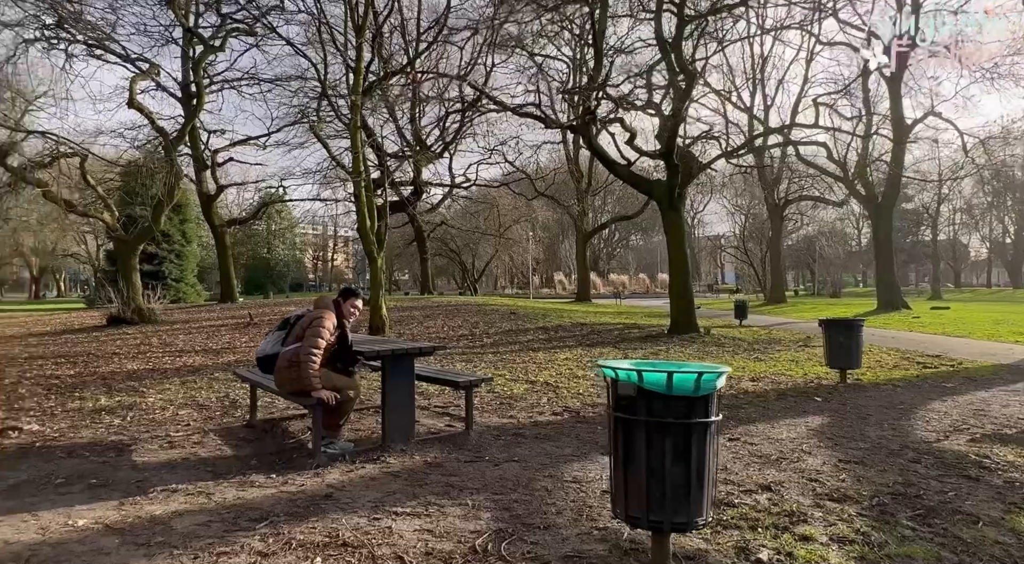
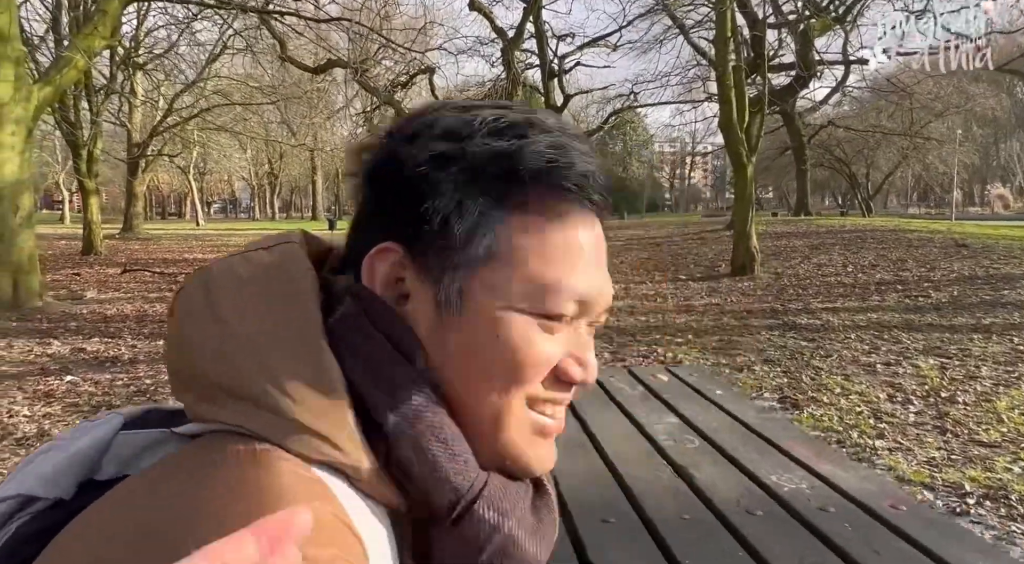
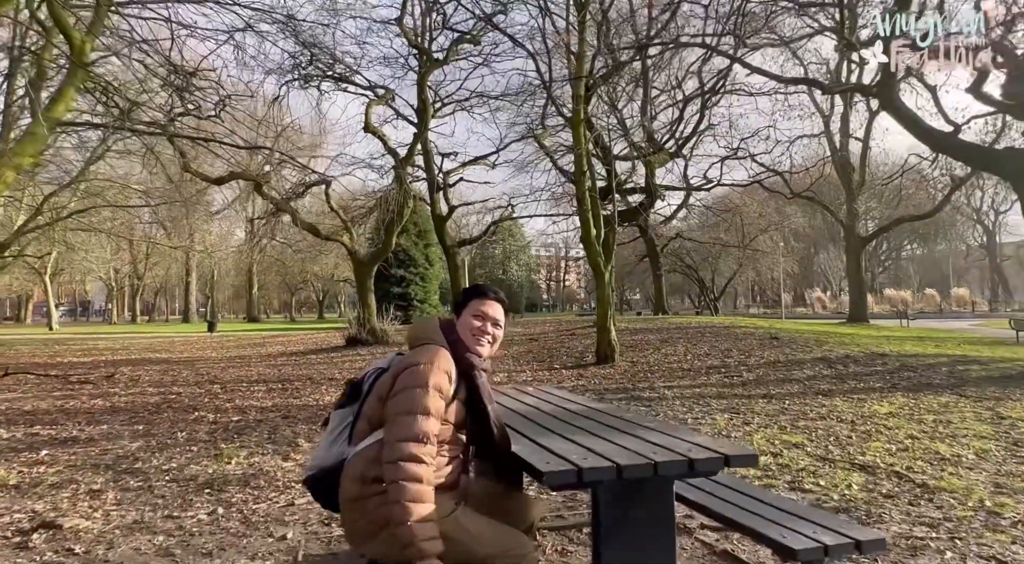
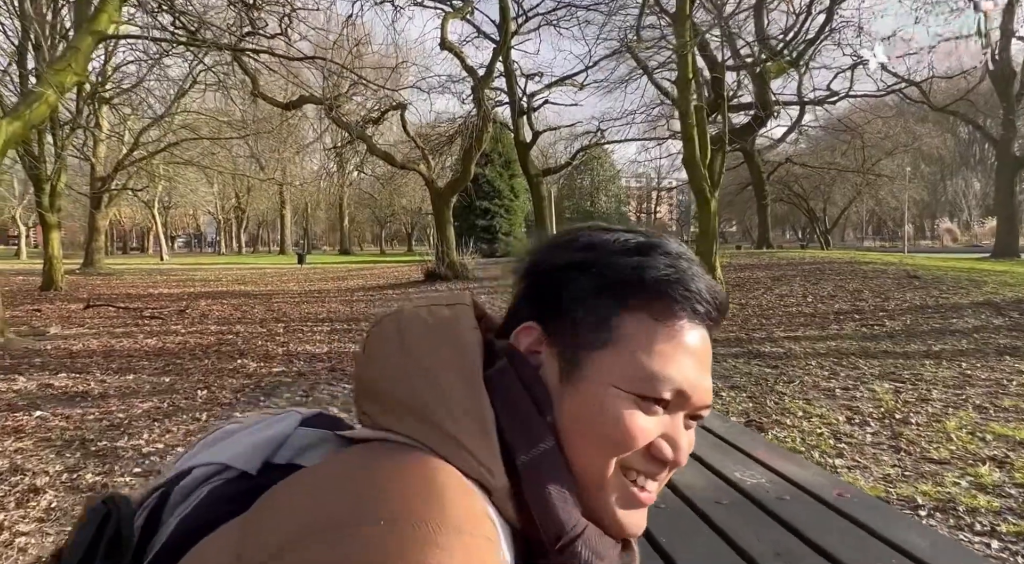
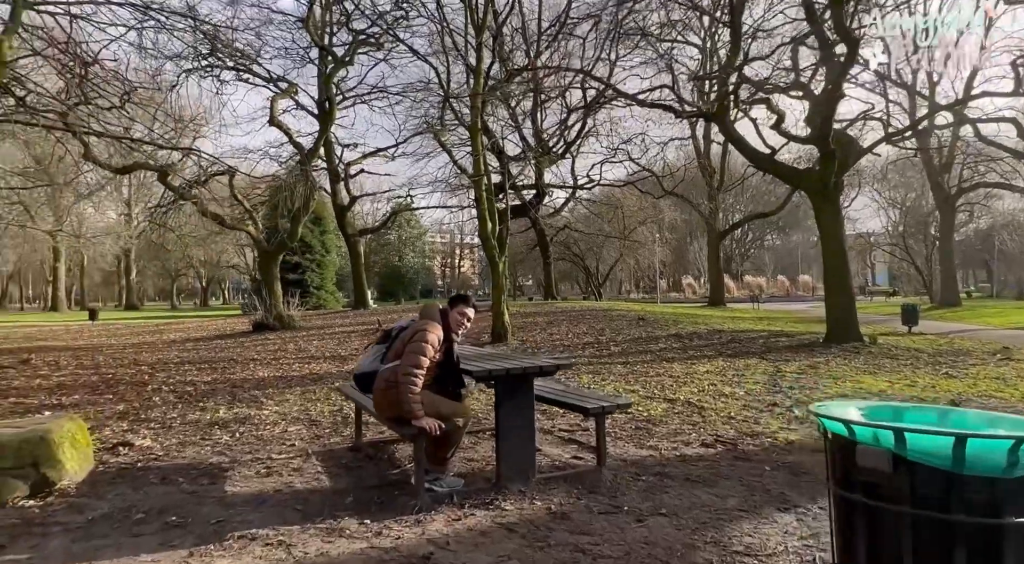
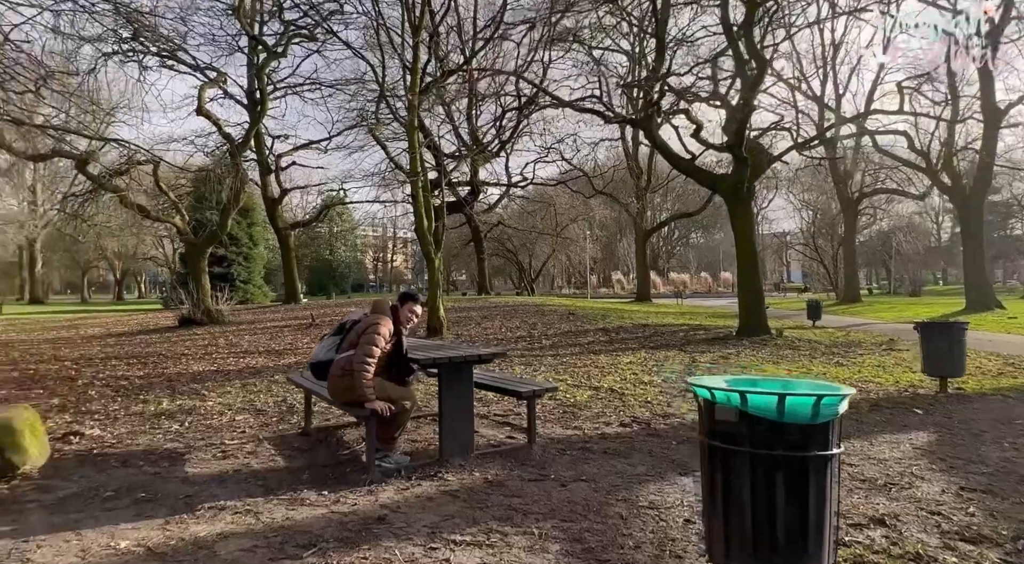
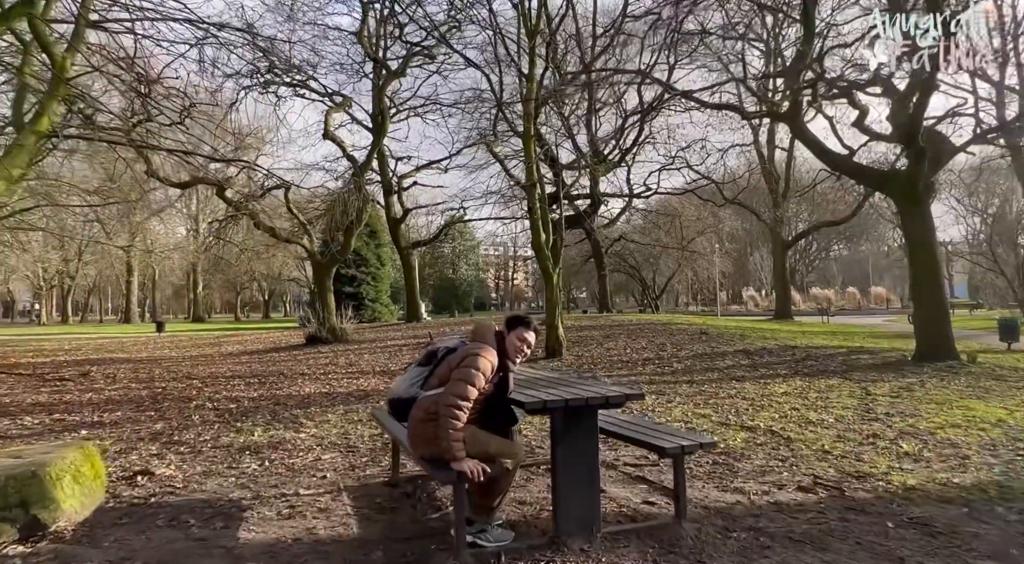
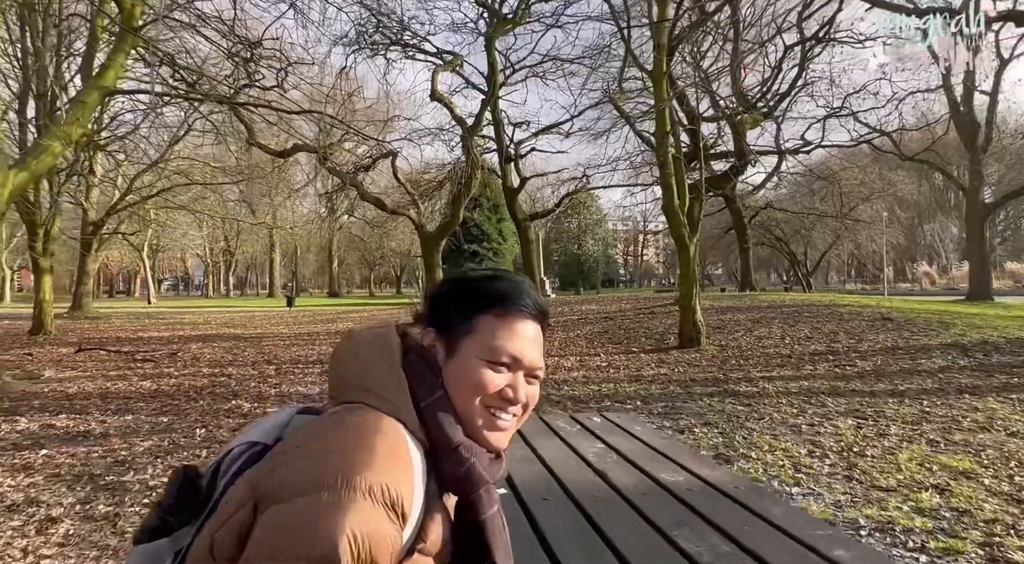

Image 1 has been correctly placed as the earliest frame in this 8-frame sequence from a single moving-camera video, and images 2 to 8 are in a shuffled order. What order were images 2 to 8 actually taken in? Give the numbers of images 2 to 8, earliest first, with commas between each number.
6, 5, 7, 3, 8, 4, 2
